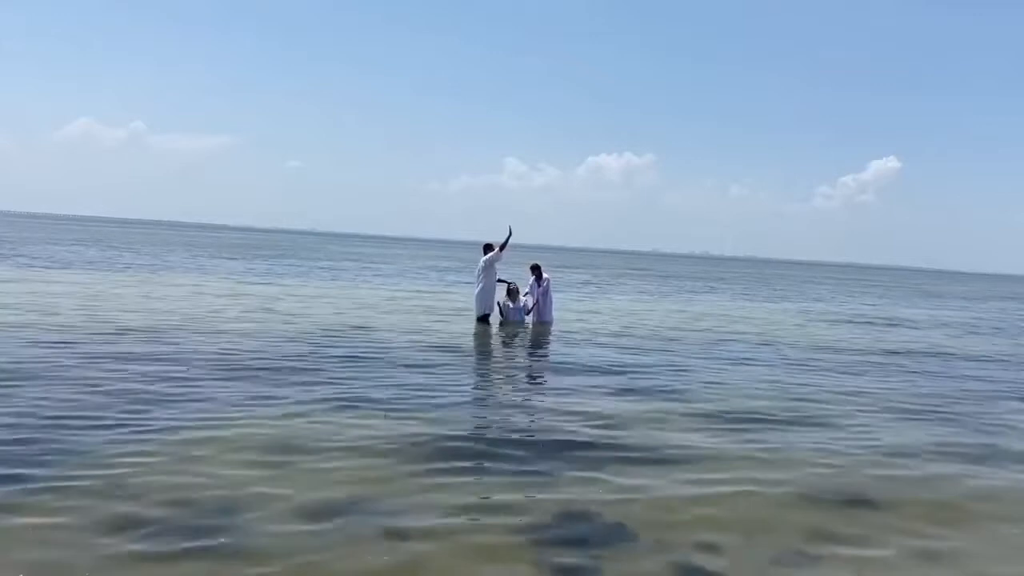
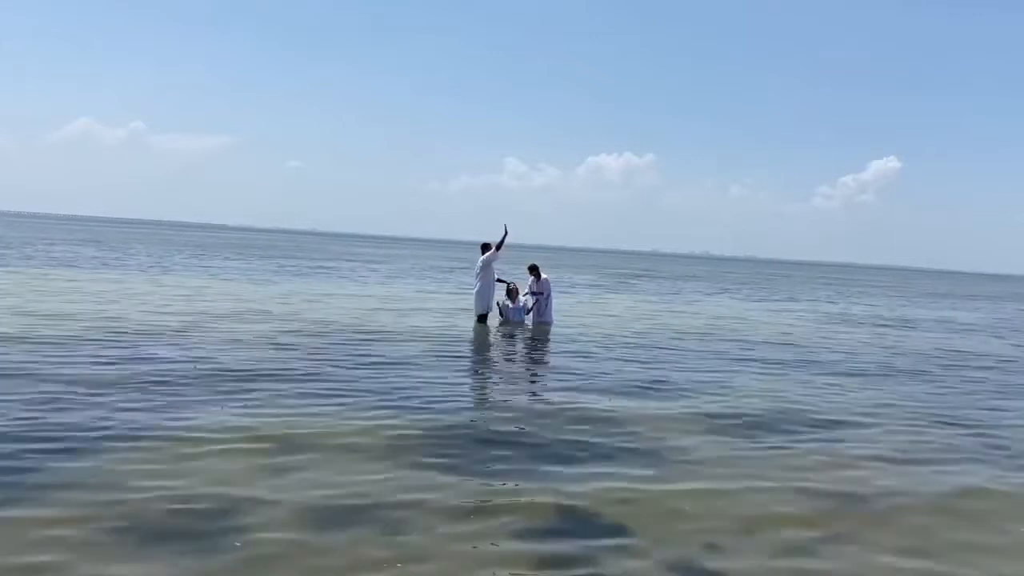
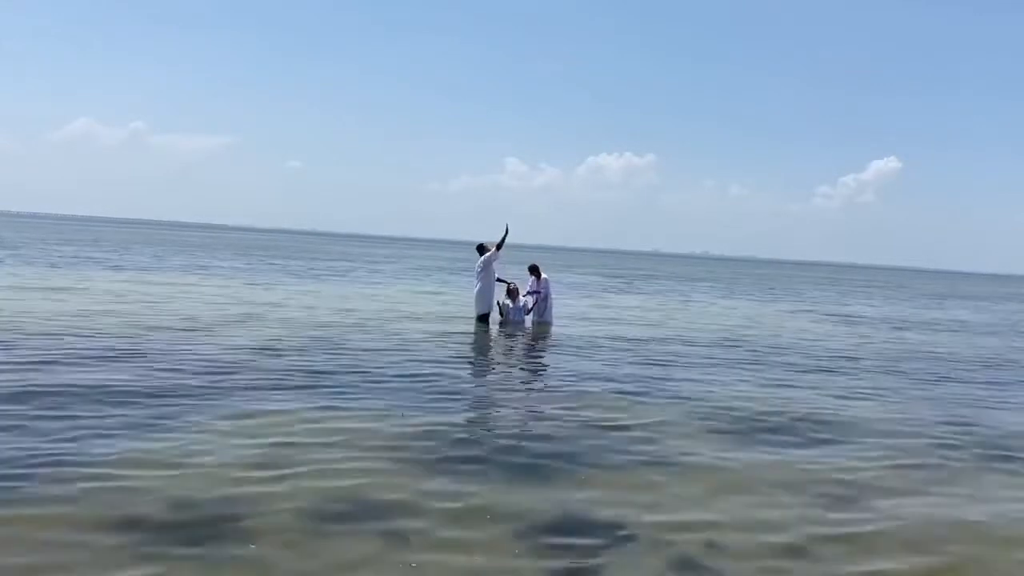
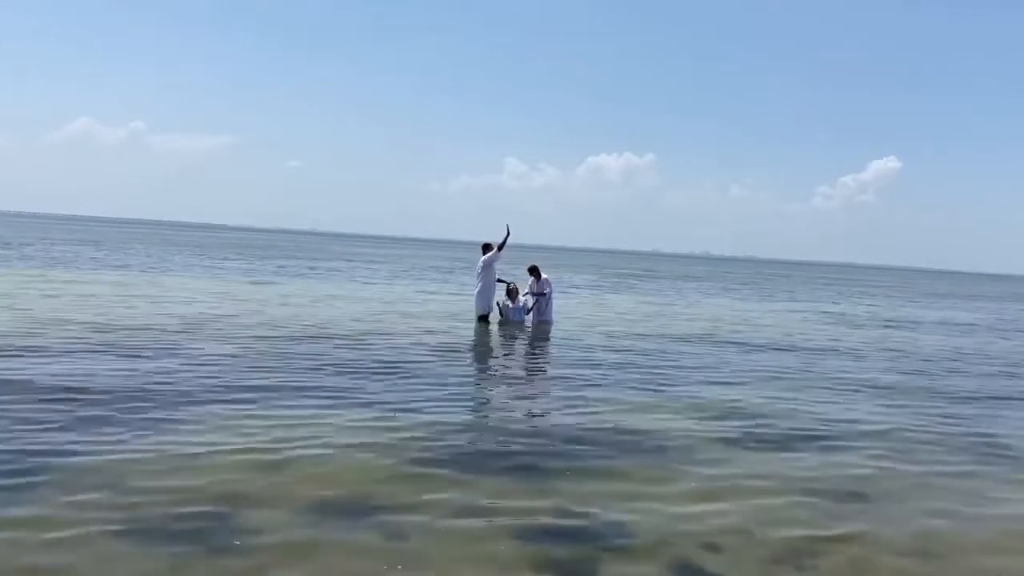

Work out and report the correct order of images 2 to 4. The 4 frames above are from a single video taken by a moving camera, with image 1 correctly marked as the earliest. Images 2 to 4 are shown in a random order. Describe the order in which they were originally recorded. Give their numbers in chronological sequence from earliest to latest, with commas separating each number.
2, 4, 3
